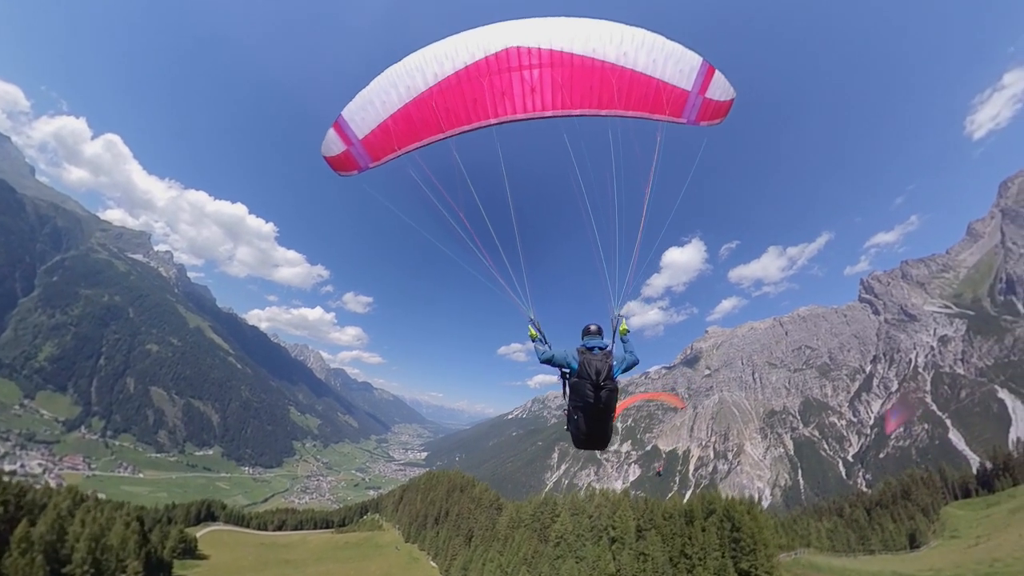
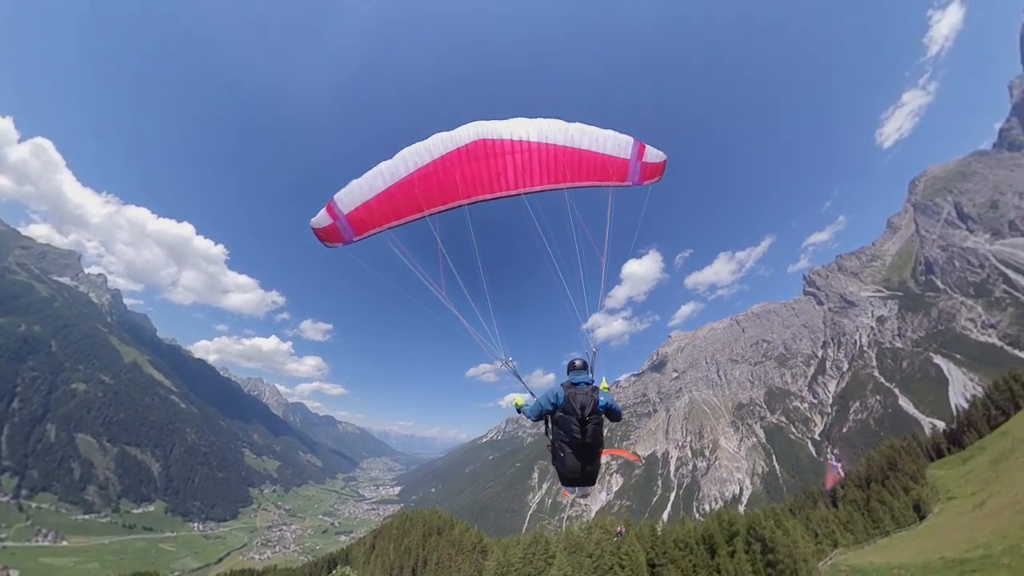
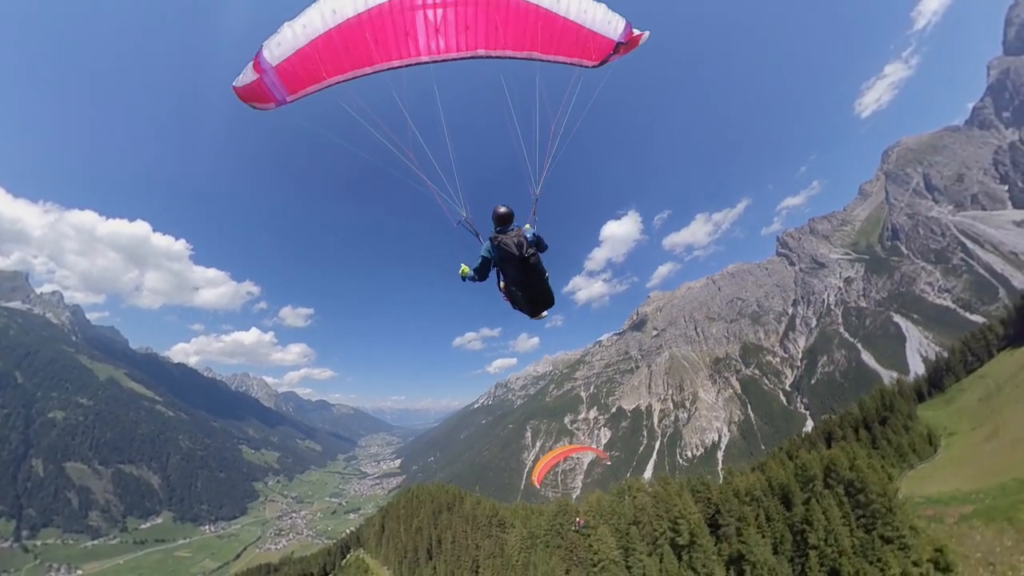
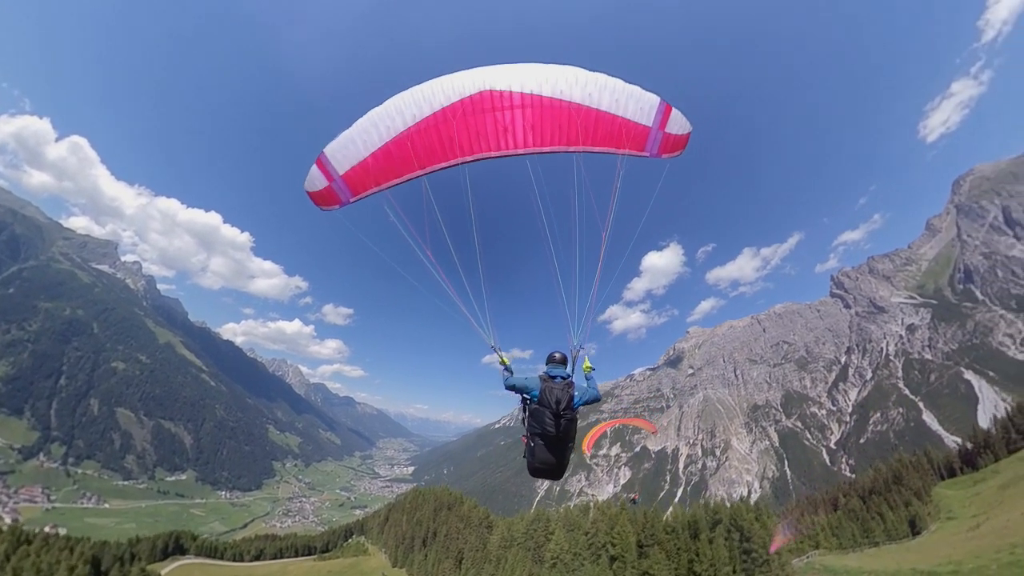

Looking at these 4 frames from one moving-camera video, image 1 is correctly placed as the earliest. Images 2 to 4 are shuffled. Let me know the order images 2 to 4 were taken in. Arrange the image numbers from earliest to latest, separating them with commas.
4, 2, 3
